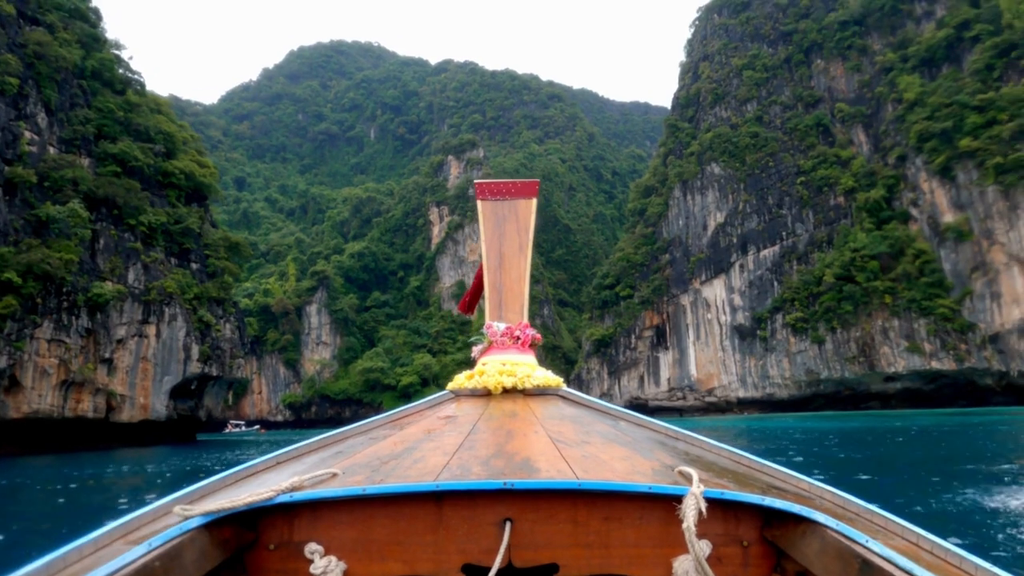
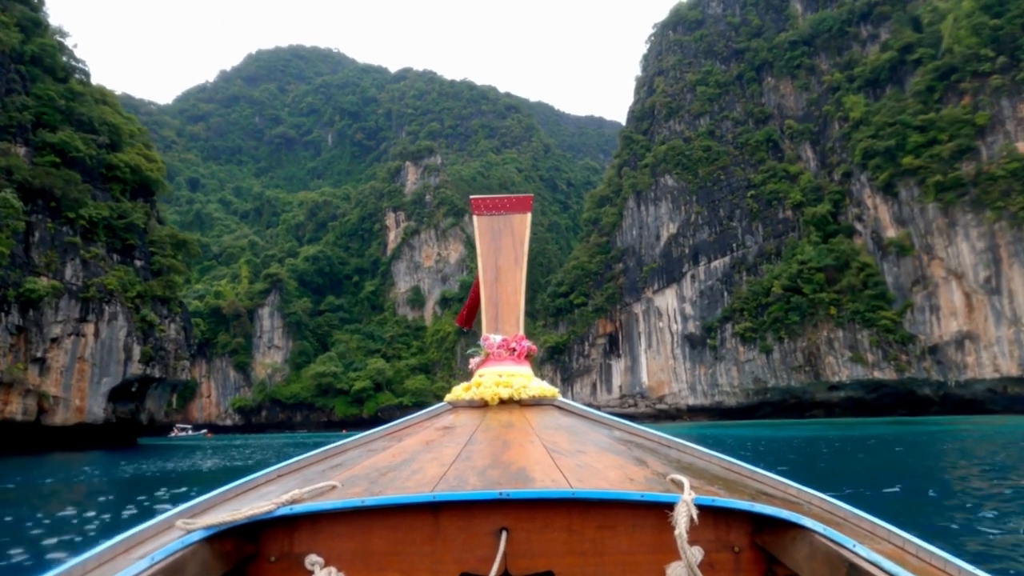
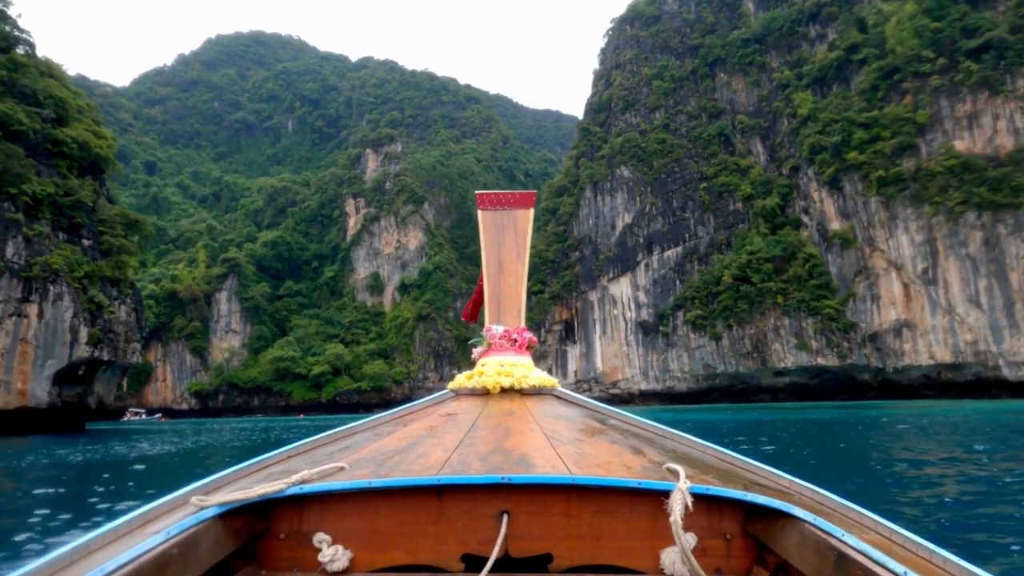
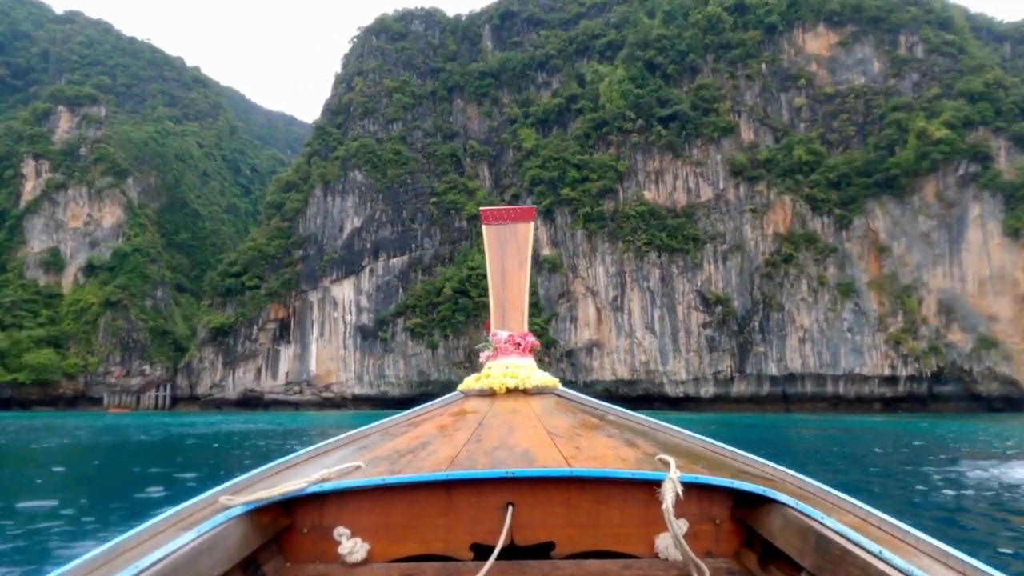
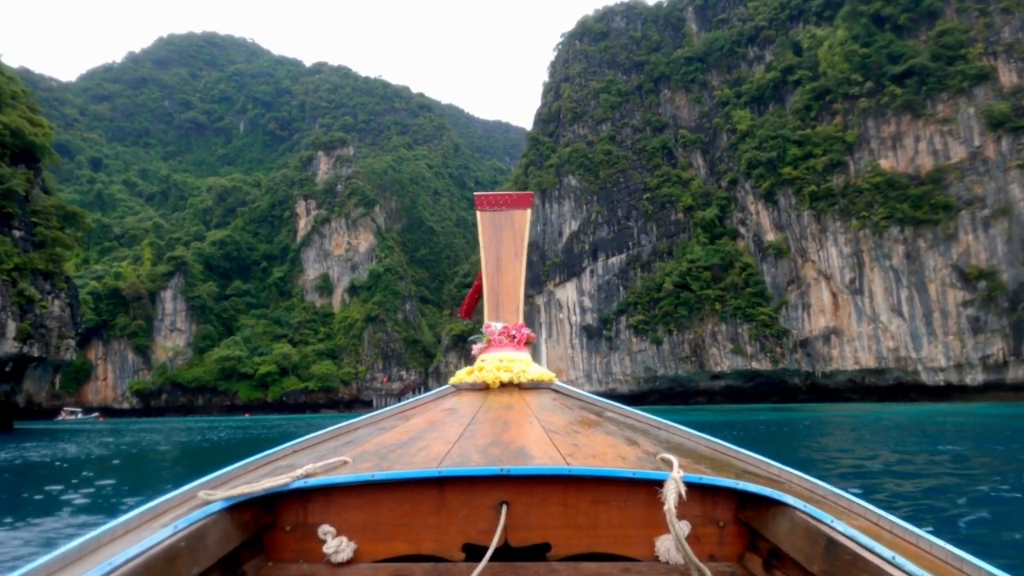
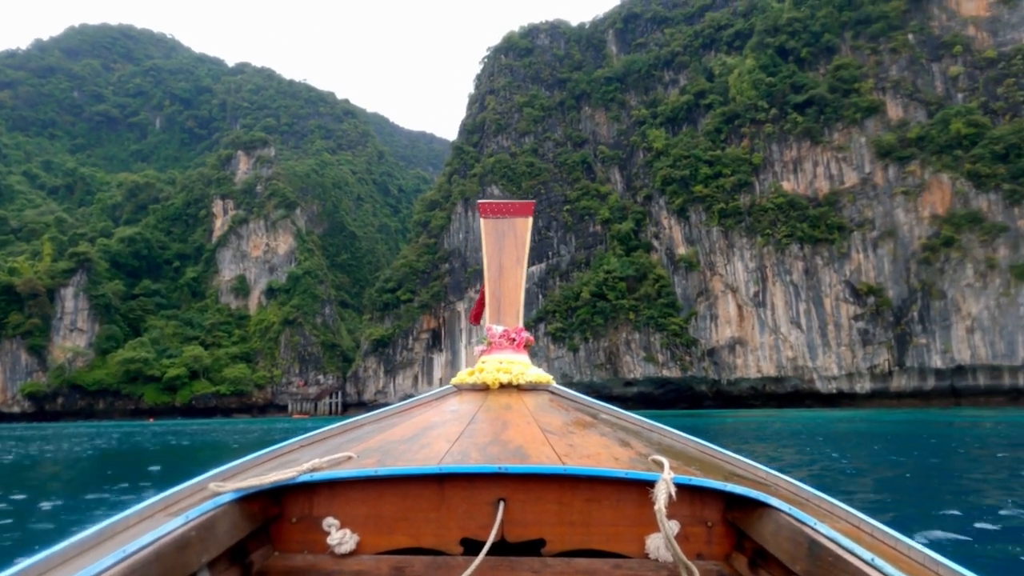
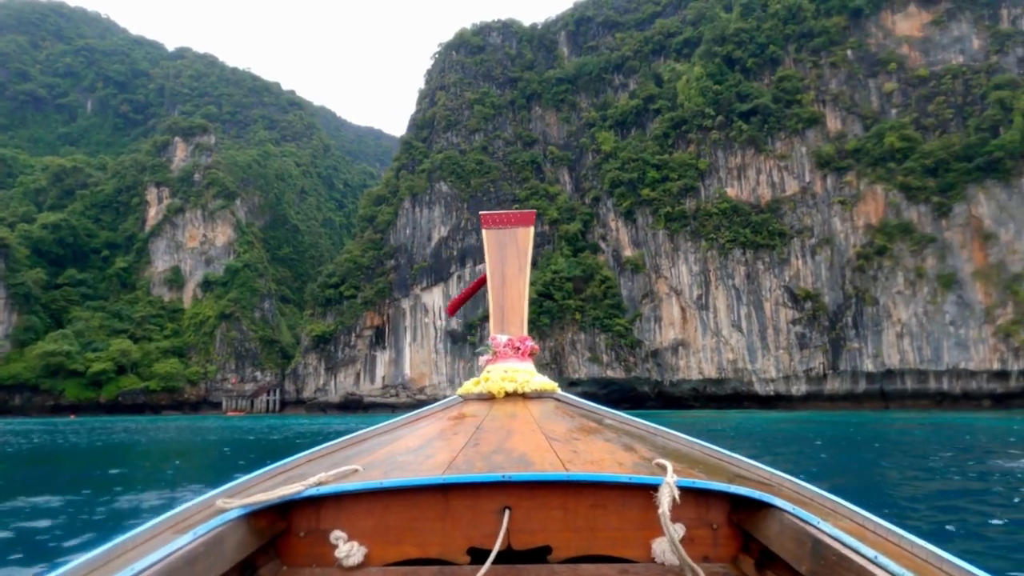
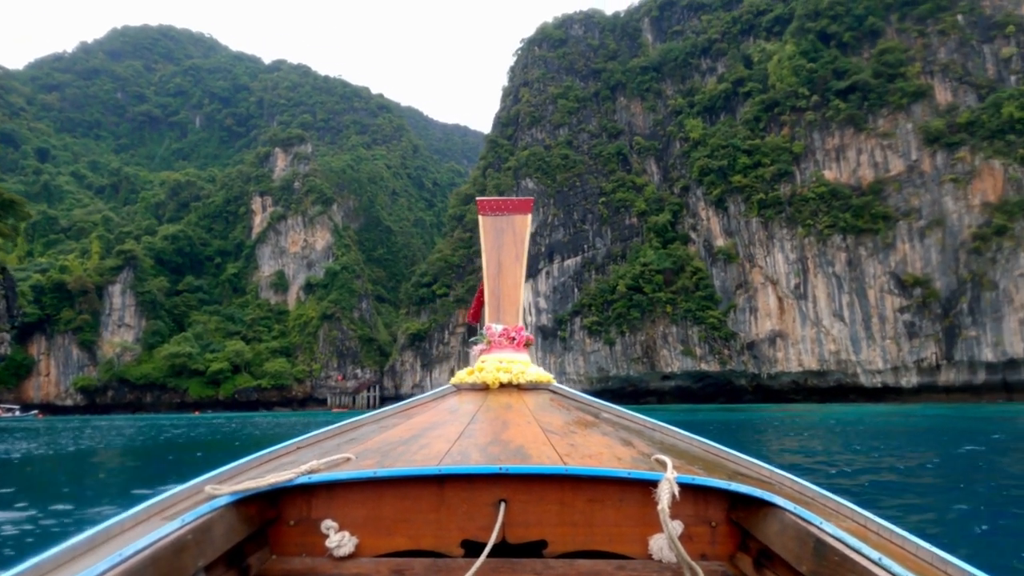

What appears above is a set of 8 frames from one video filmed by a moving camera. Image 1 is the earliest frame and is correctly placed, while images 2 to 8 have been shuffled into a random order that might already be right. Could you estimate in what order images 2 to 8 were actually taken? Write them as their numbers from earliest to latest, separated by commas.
2, 3, 5, 8, 6, 7, 4
